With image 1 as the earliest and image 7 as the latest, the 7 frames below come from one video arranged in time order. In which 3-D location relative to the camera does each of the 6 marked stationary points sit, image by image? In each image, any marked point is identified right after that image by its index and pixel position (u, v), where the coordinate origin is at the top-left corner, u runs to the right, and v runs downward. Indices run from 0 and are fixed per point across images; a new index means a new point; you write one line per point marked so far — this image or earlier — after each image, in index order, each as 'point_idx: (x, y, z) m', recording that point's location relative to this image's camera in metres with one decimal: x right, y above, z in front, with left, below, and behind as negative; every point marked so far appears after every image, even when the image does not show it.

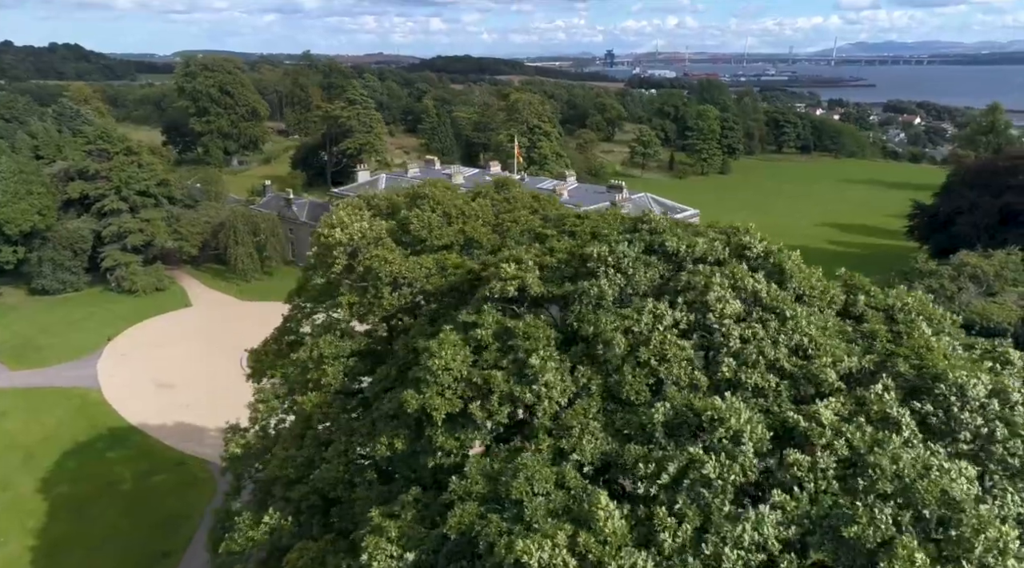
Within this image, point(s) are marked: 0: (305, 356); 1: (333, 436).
0: (-4.3, -1.5, +14.6) m
1: (-3.5, -2.9, +13.5) m
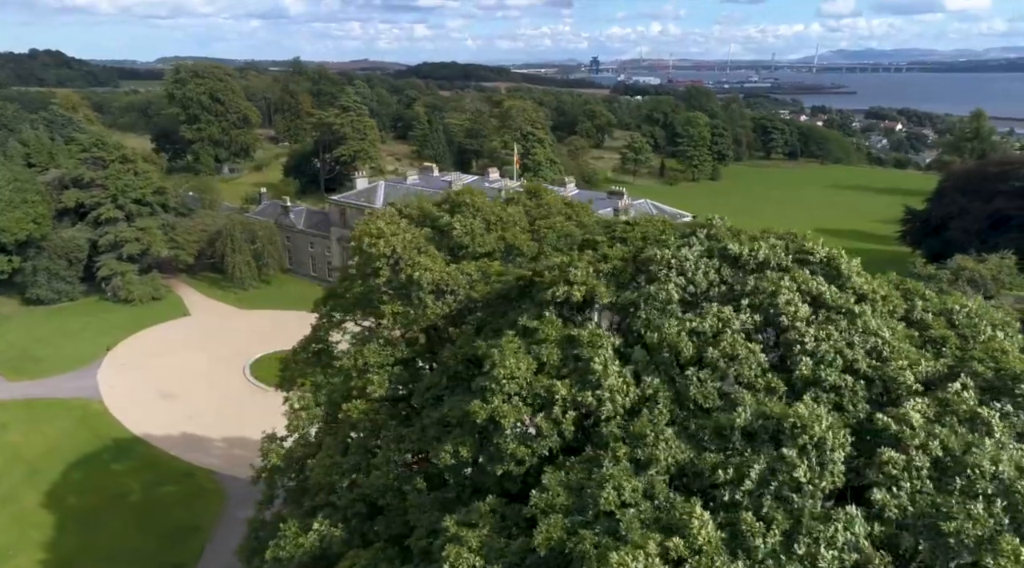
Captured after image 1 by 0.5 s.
0: (-3.5, -1.7, +14.7) m
1: (-2.6, -3.1, +13.5) m
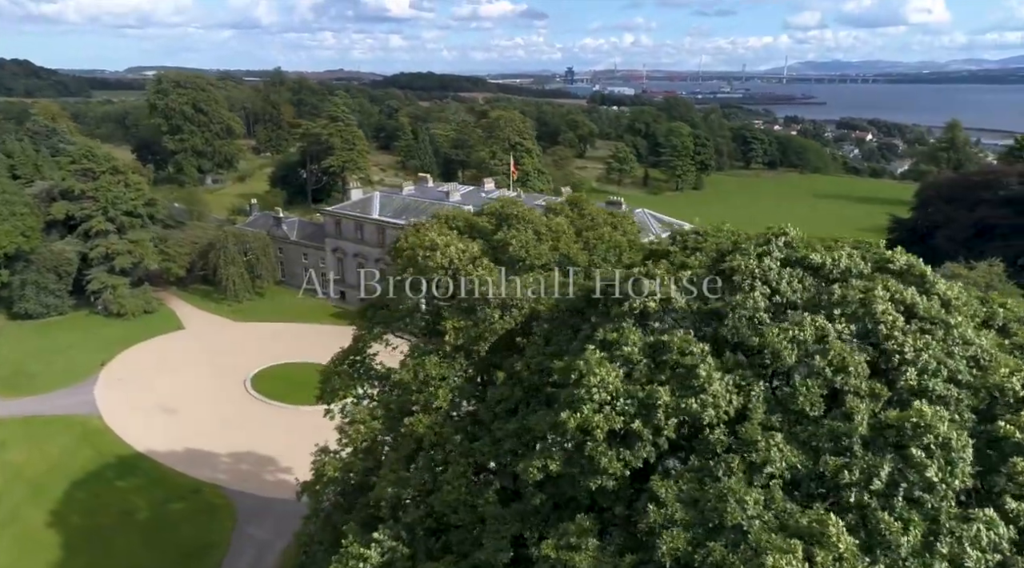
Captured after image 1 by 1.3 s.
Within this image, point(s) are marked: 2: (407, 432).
0: (-2.2, -1.9, +14.7) m
1: (-1.2, -3.3, +13.5) m
2: (-2.2, -3.0, +14.4) m
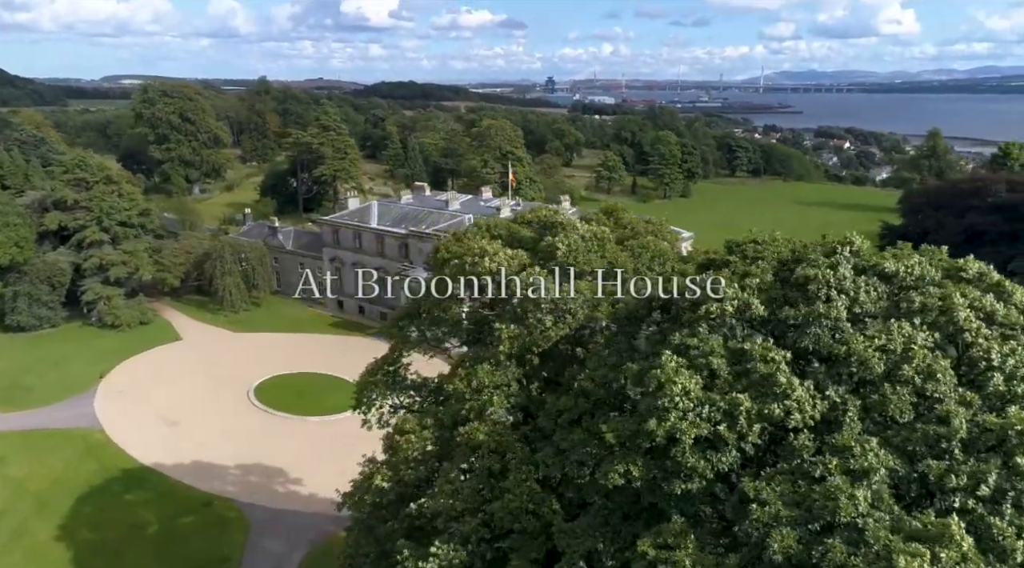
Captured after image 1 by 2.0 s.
0: (-1.0, -2.1, +14.7) m
1: (0.0, -3.5, +13.5) m
2: (-1.0, -3.2, +14.4) m
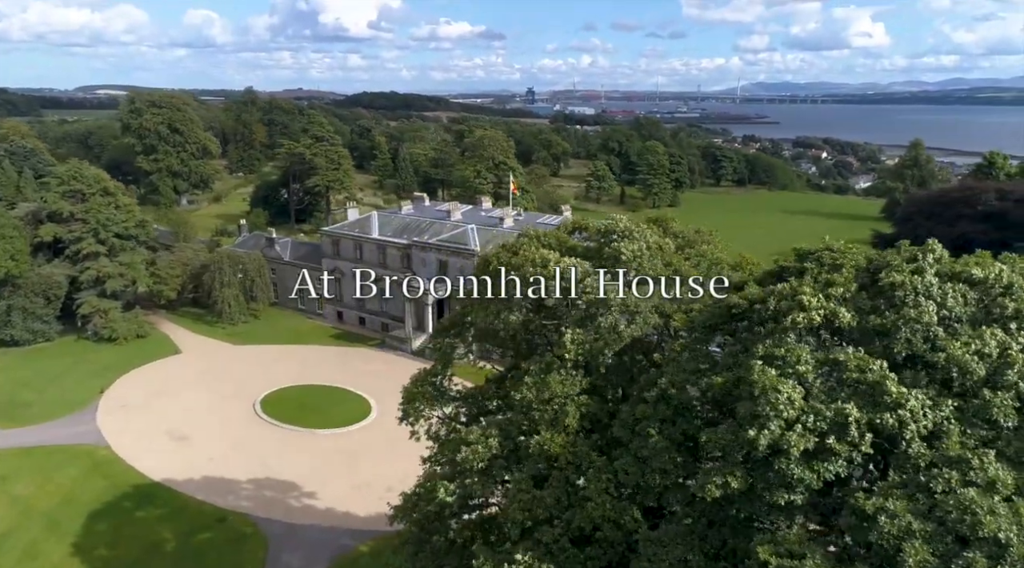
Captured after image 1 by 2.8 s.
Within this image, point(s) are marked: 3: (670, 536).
0: (+0.4, -2.3, +14.7) m
1: (+1.4, -3.7, +13.6) m
2: (+0.4, -3.4, +14.4) m
3: (+2.7, -4.2, +12.1) m
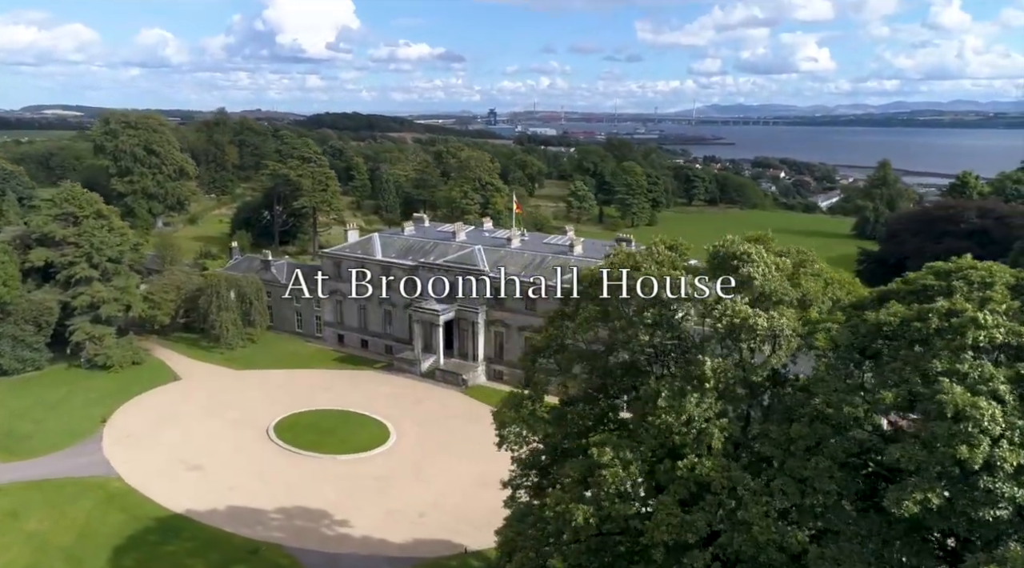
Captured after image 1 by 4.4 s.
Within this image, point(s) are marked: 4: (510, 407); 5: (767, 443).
0: (+3.2, -2.7, +14.7) m
1: (+4.3, -4.0, +13.6) m
2: (+3.3, -3.8, +14.4) m
3: (+5.7, -4.5, +12.2) m
4: (0.0, -3.3, +19.6) m
5: (+4.9, -3.0, +13.9) m
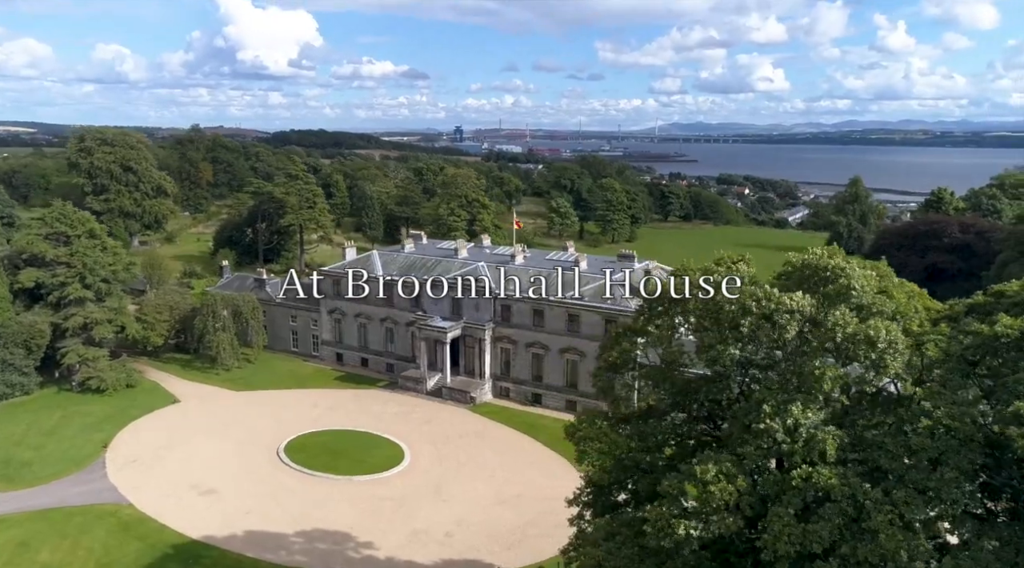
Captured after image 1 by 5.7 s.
0: (+5.5, -3.0, +14.9) m
1: (+6.7, -4.3, +13.8) m
2: (+5.6, -4.1, +14.6) m
3: (+8.1, -4.8, +12.5) m
4: (+2.0, -3.7, +19.6) m
5: (+7.2, -3.3, +14.2) m
